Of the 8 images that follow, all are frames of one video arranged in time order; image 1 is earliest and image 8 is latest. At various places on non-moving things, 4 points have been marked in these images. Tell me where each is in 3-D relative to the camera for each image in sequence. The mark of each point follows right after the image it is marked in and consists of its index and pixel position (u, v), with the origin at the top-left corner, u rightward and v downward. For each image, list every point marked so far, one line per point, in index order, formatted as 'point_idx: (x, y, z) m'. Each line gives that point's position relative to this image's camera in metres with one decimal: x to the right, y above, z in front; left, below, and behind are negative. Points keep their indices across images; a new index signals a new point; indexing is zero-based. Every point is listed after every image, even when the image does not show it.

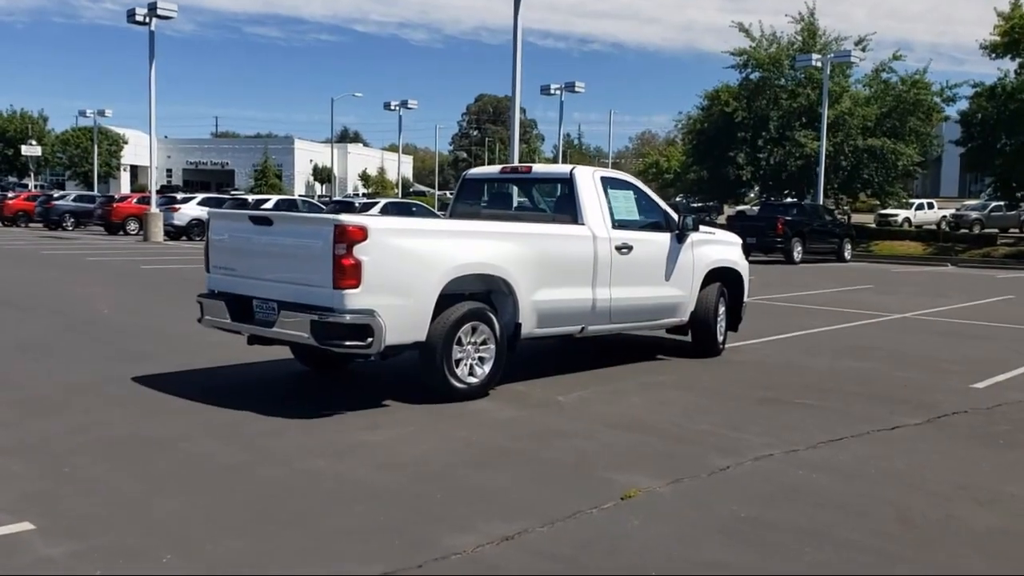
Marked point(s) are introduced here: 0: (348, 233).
0: (-1.4, +0.5, +7.7) m
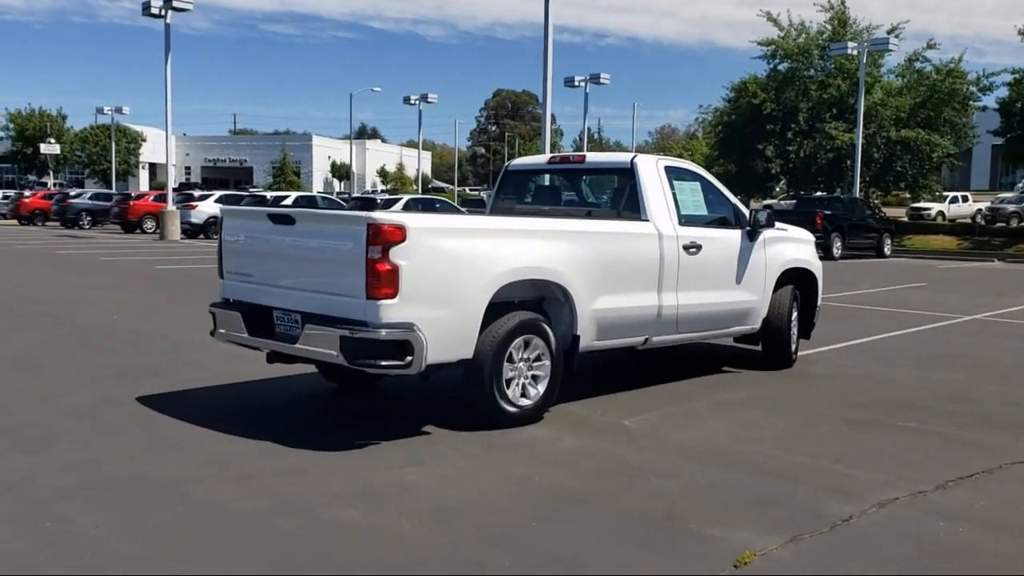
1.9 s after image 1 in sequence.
0: (-0.9, +0.4, +6.5) m
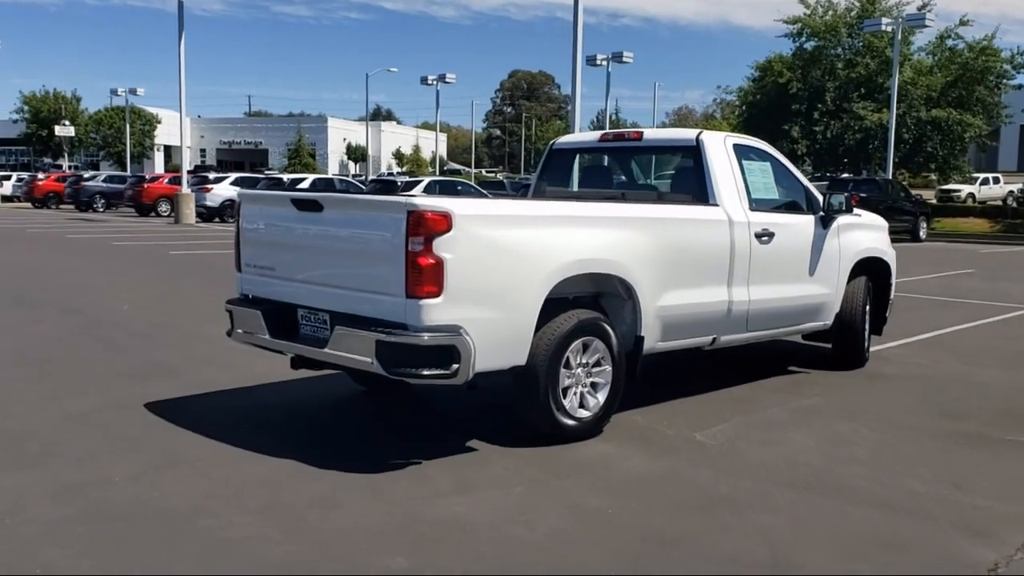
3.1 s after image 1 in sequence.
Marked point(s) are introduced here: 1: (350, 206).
0: (-0.5, +0.4, +5.6) m
1: (-1.1, +0.5, +6.0) m
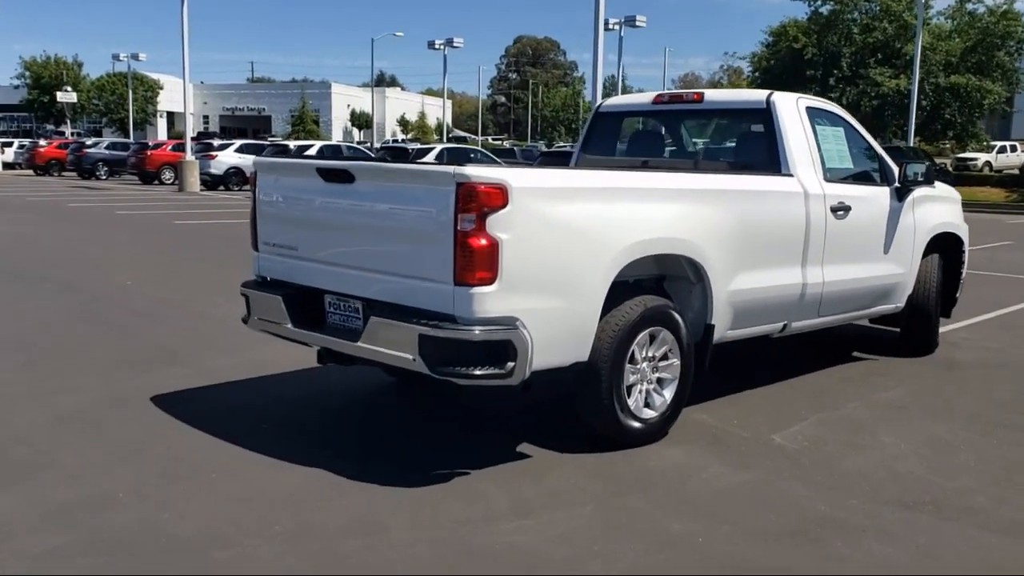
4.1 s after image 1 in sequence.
0: (-0.2, +0.5, +4.8) m
1: (-0.7, +0.6, +5.2) m
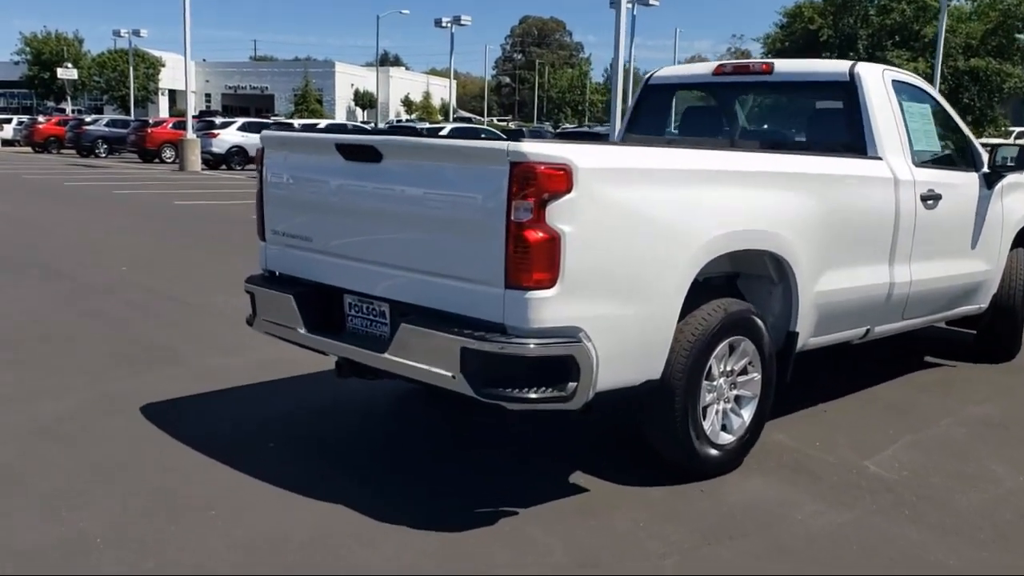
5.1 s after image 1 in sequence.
0: (+0.1, +0.5, +3.9) m
1: (-0.4, +0.6, +4.3) m
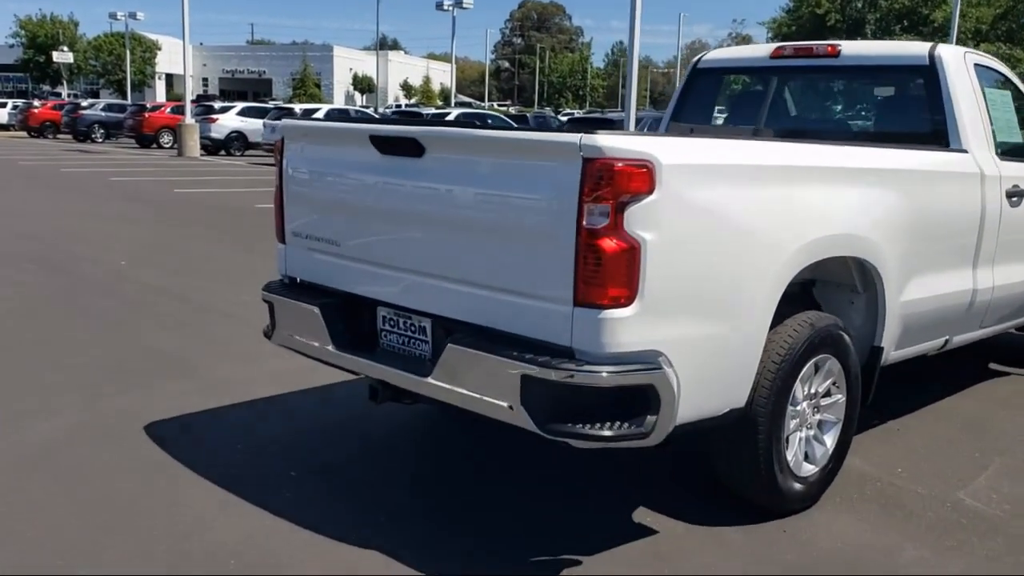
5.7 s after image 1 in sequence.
0: (+0.4, +0.4, +3.3) m
1: (-0.2, +0.6, +3.7) m
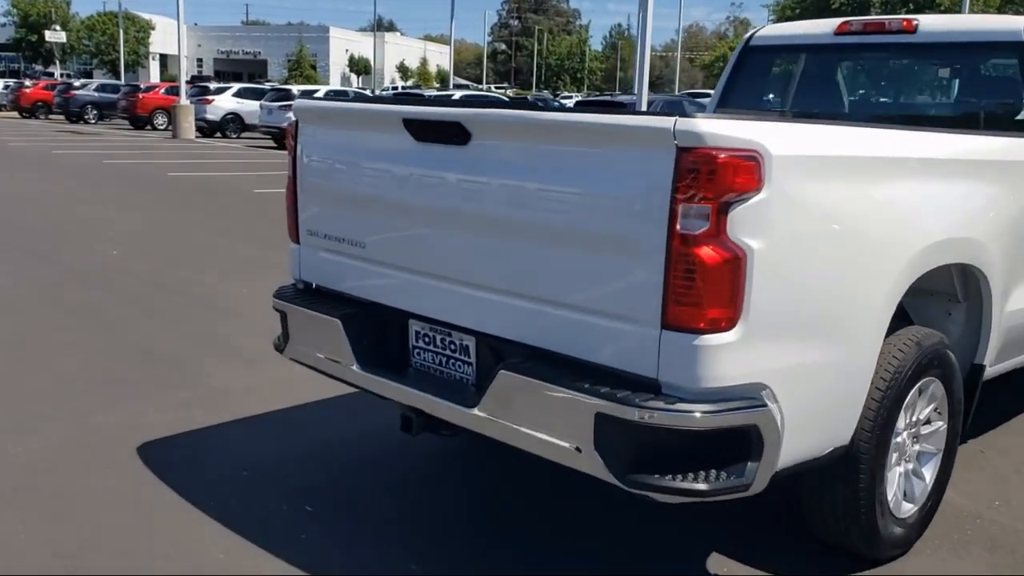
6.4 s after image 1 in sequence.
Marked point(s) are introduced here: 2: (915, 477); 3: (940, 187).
0: (+0.6, +0.3, +2.7) m
1: (+0.1, +0.5, +3.0) m
2: (+1.7, -0.8, +3.8) m
3: (+1.6, +0.4, +3.5) m
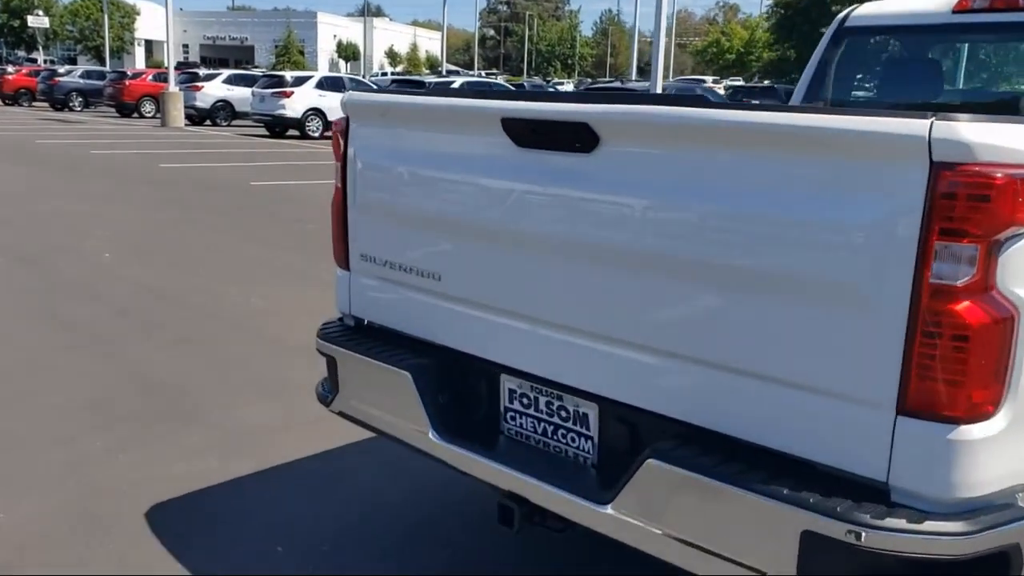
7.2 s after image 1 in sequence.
0: (+1.0, +0.2, +1.9) m
1: (+0.4, +0.4, +2.2) m
2: (+2.1, -0.9, +3.0) m
3: (+2.0, +0.3, +2.8) m
